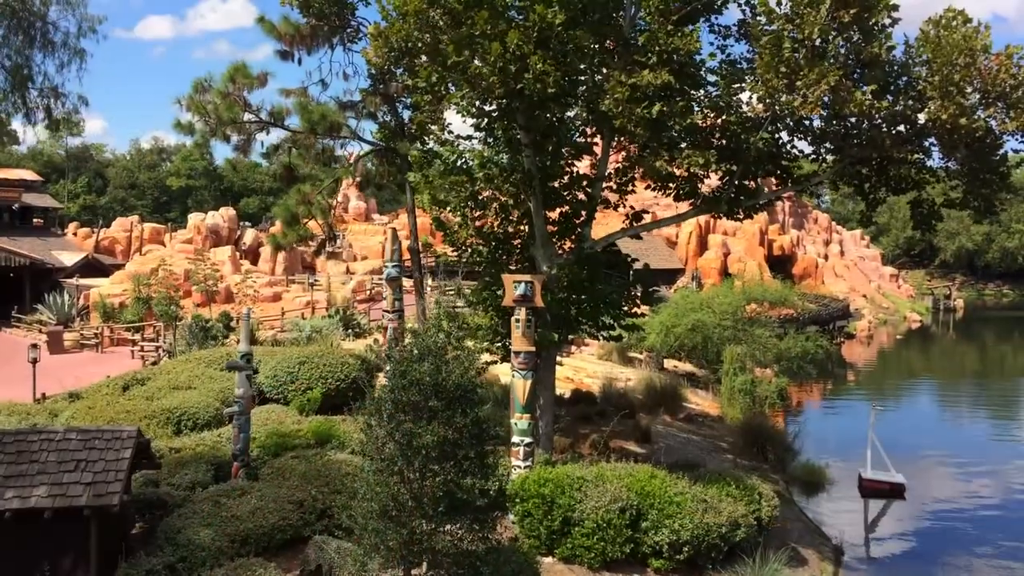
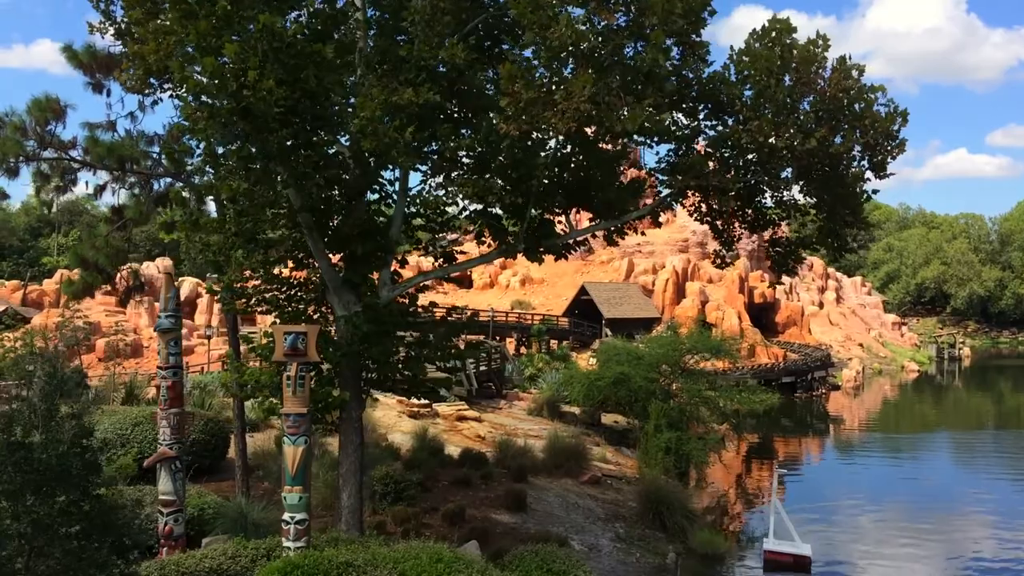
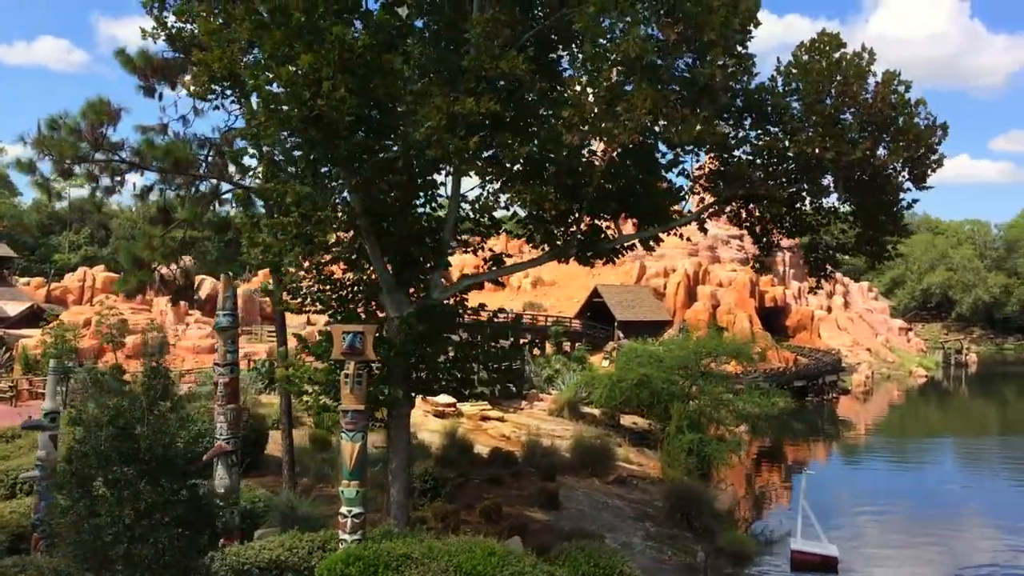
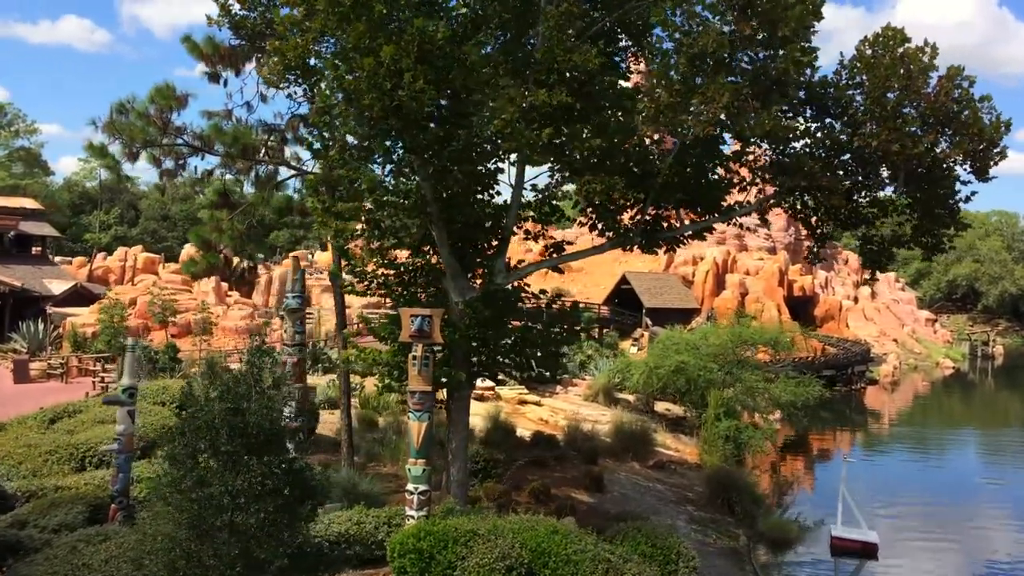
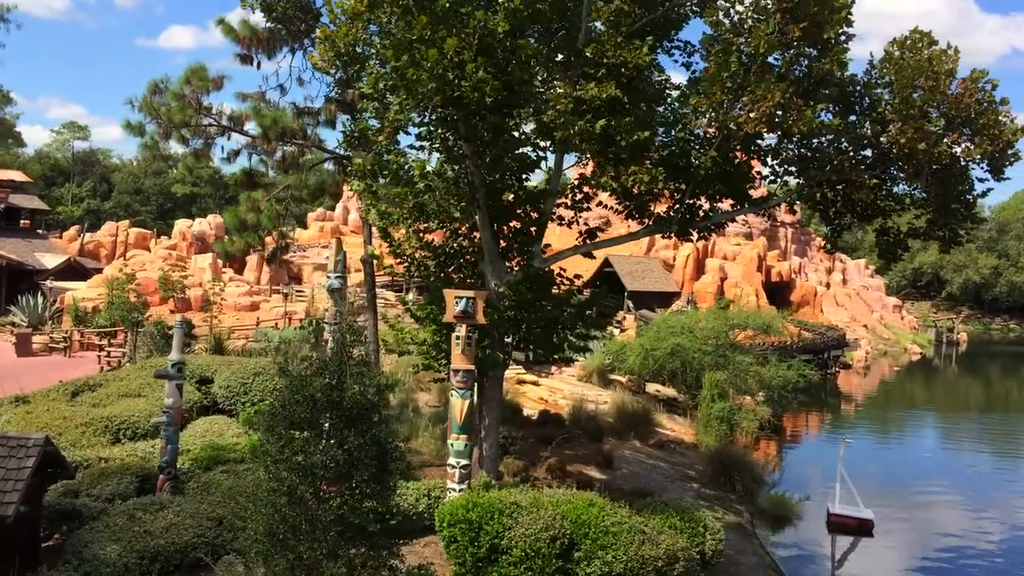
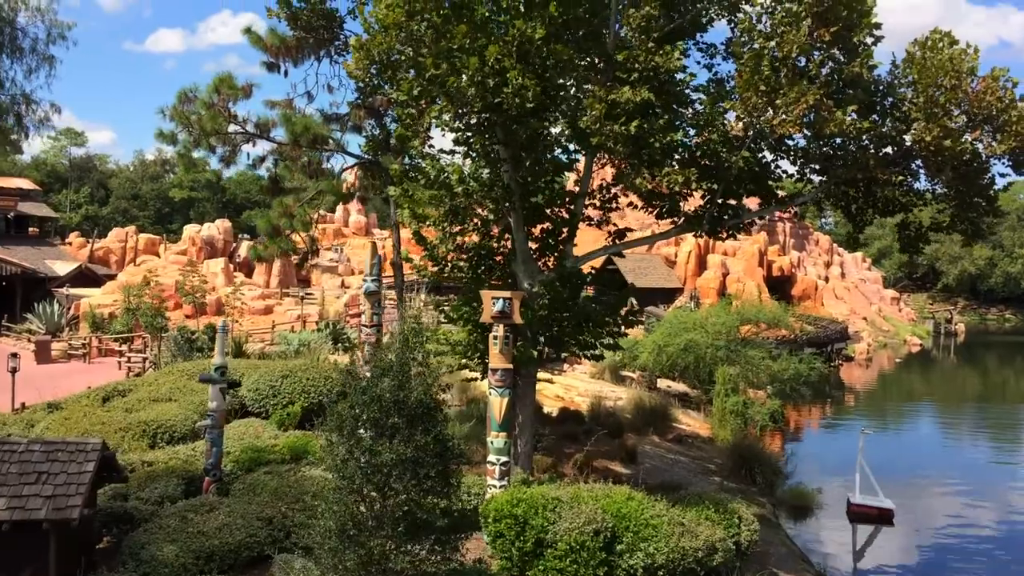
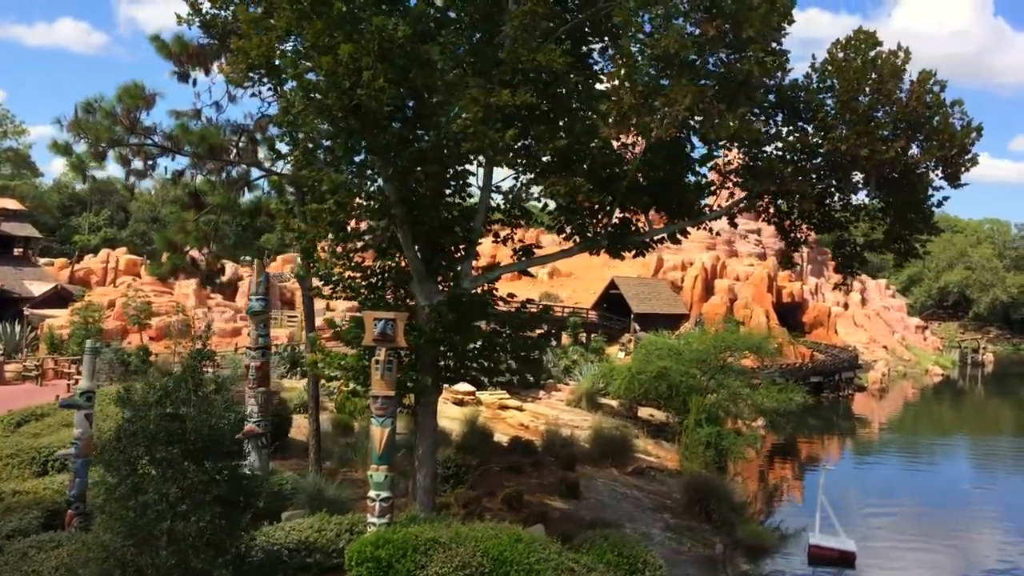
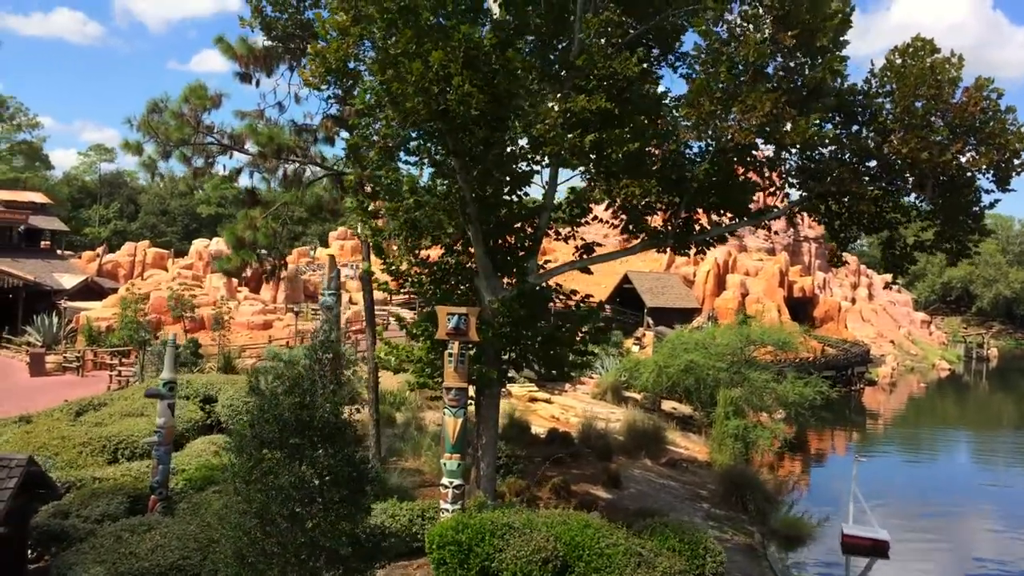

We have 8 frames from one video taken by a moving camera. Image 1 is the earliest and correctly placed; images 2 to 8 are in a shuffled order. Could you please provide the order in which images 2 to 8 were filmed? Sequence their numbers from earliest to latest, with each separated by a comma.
6, 5, 8, 4, 7, 3, 2
